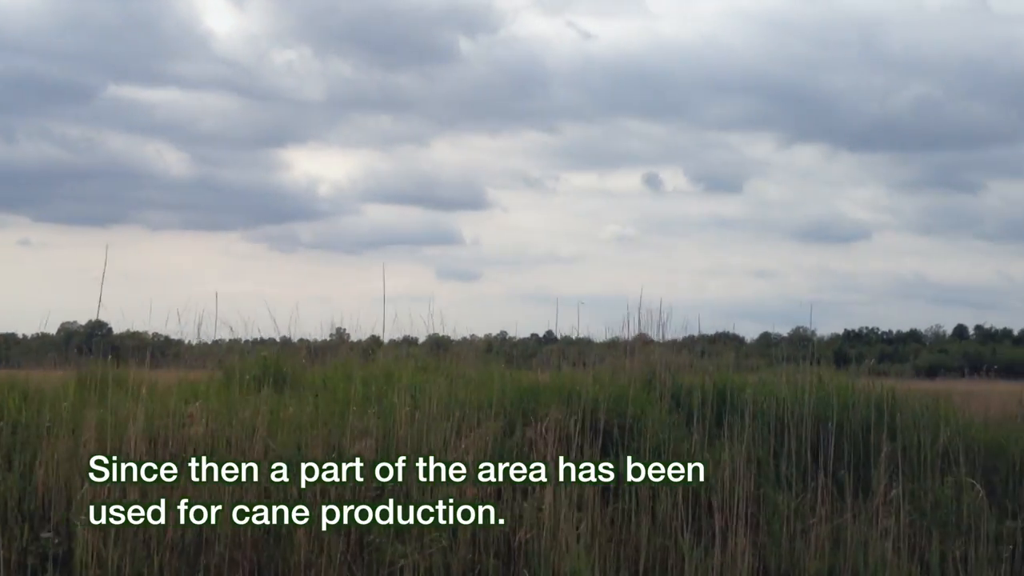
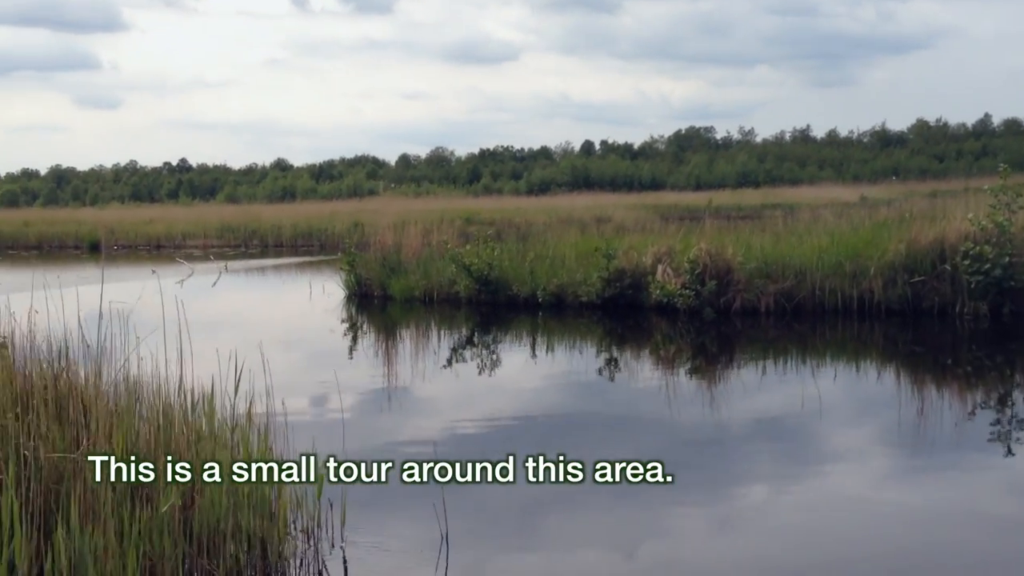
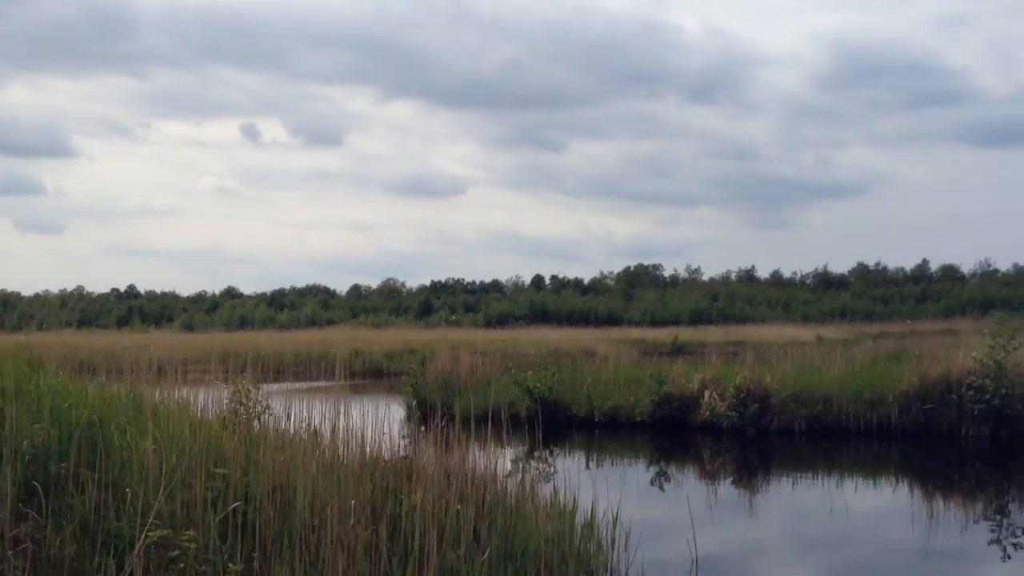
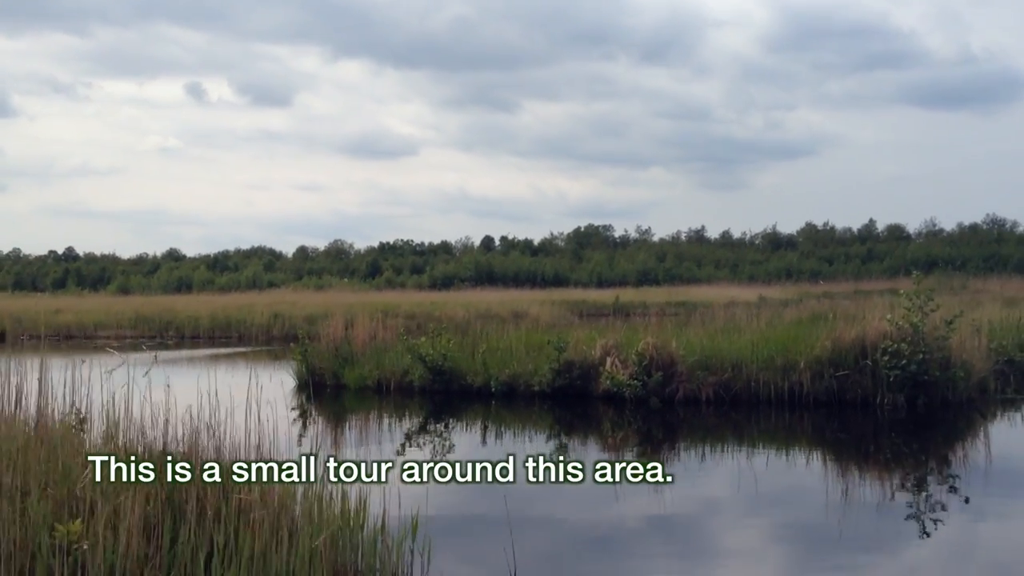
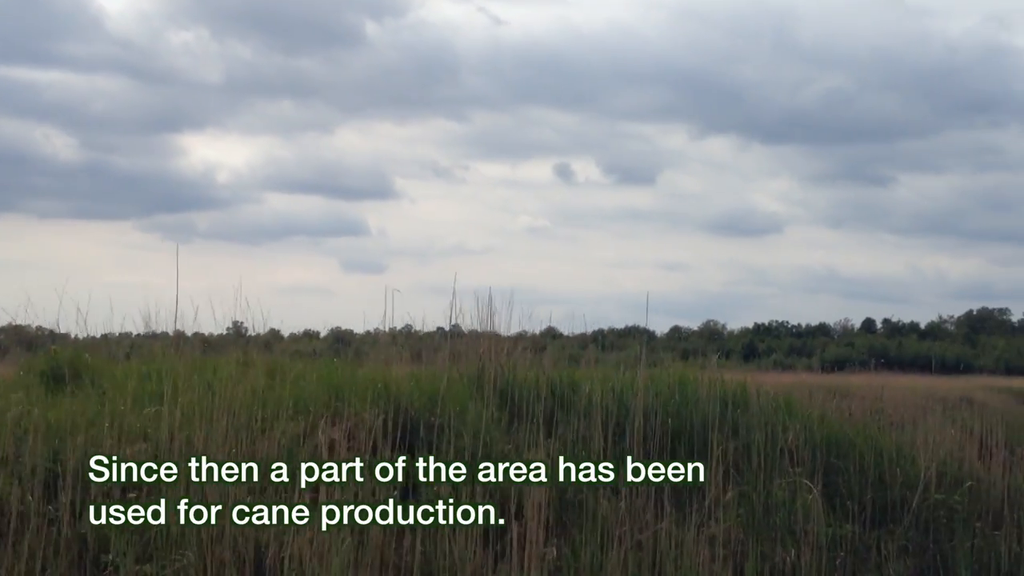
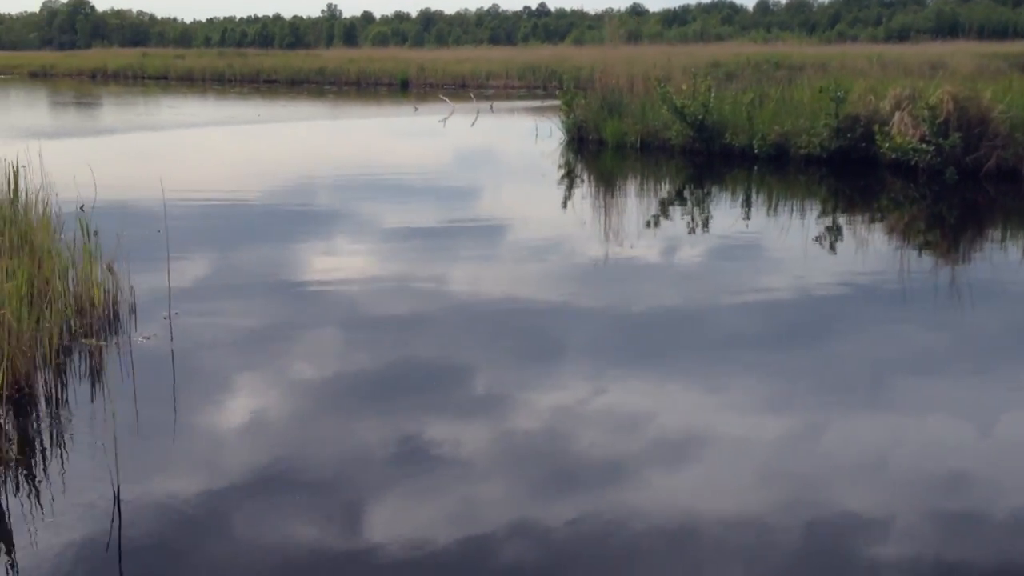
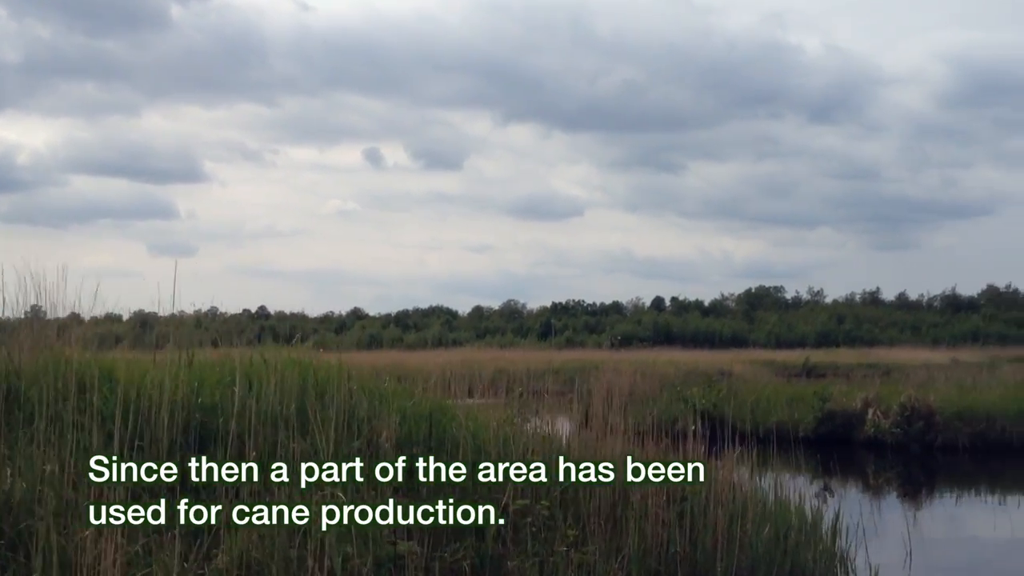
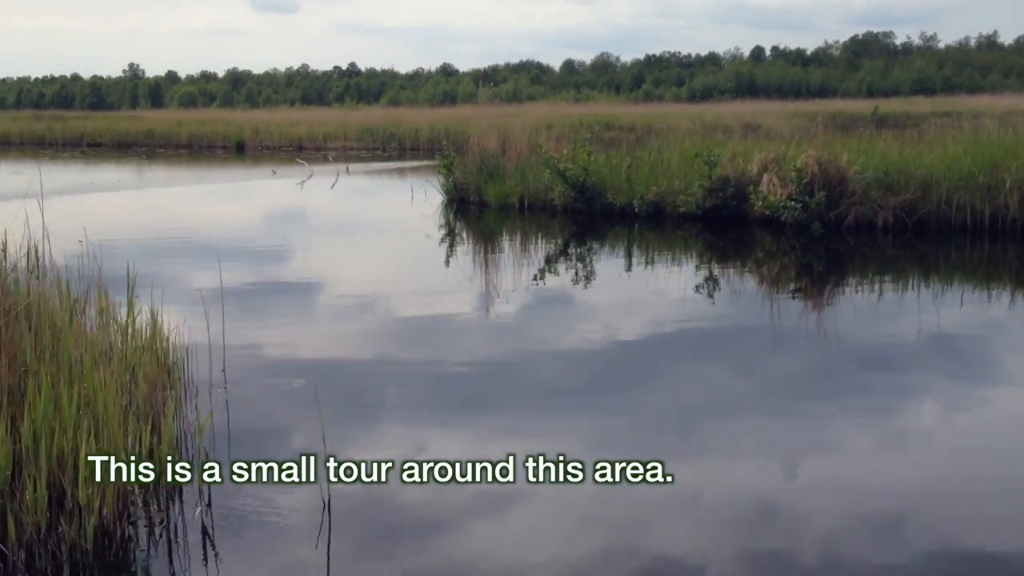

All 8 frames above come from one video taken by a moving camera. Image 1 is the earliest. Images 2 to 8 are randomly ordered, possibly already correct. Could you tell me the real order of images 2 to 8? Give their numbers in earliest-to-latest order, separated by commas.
5, 7, 3, 4, 2, 8, 6
